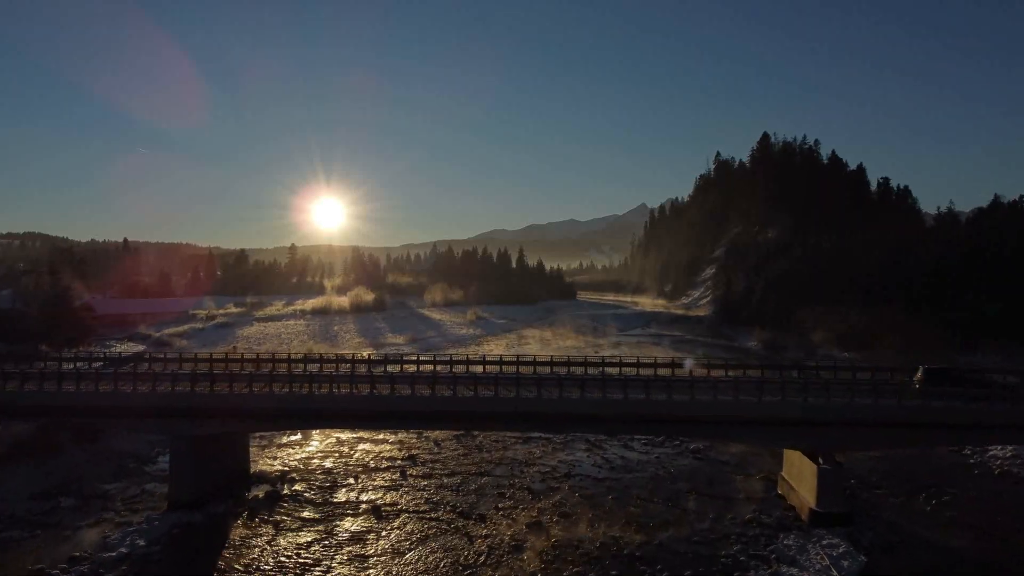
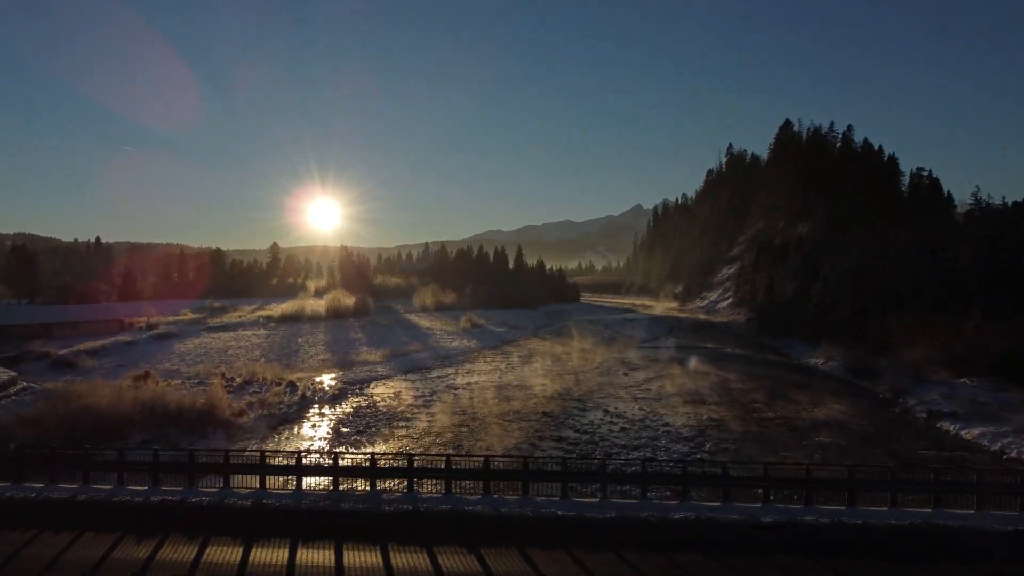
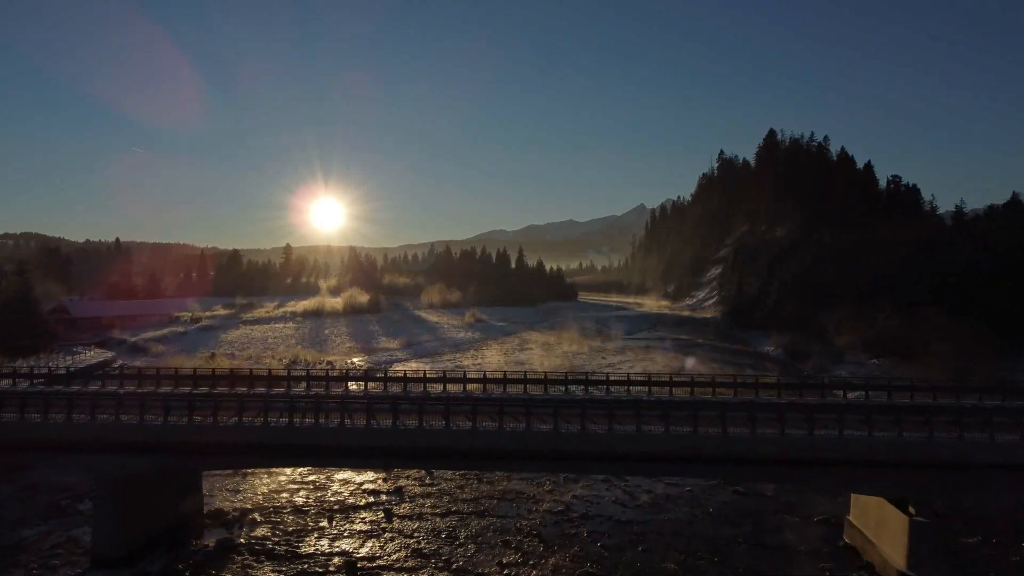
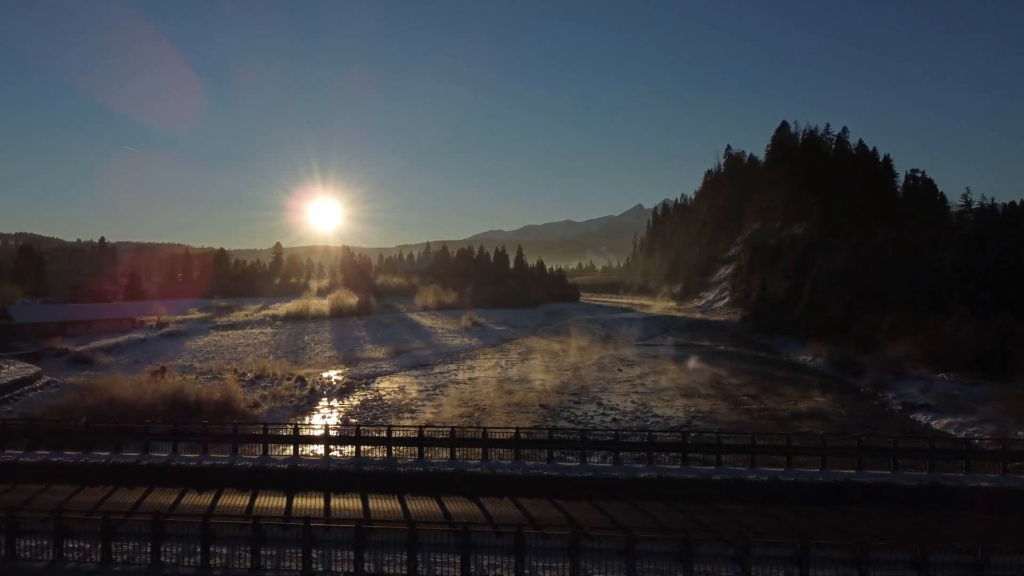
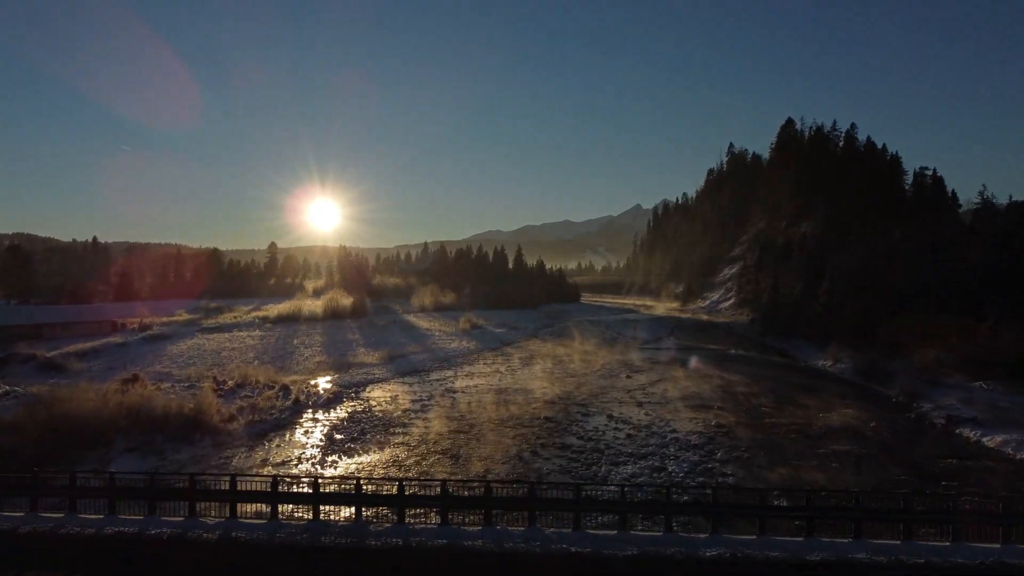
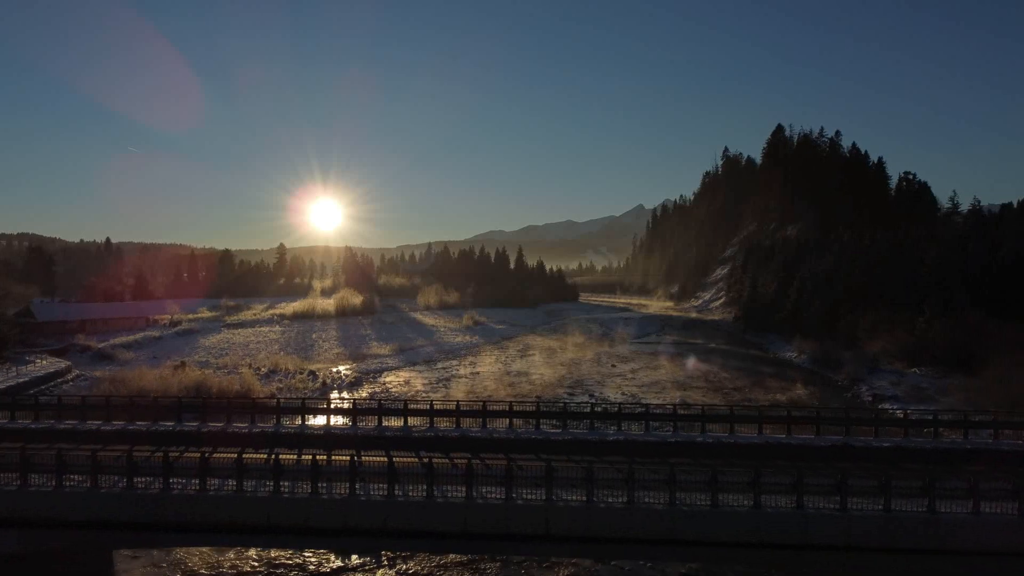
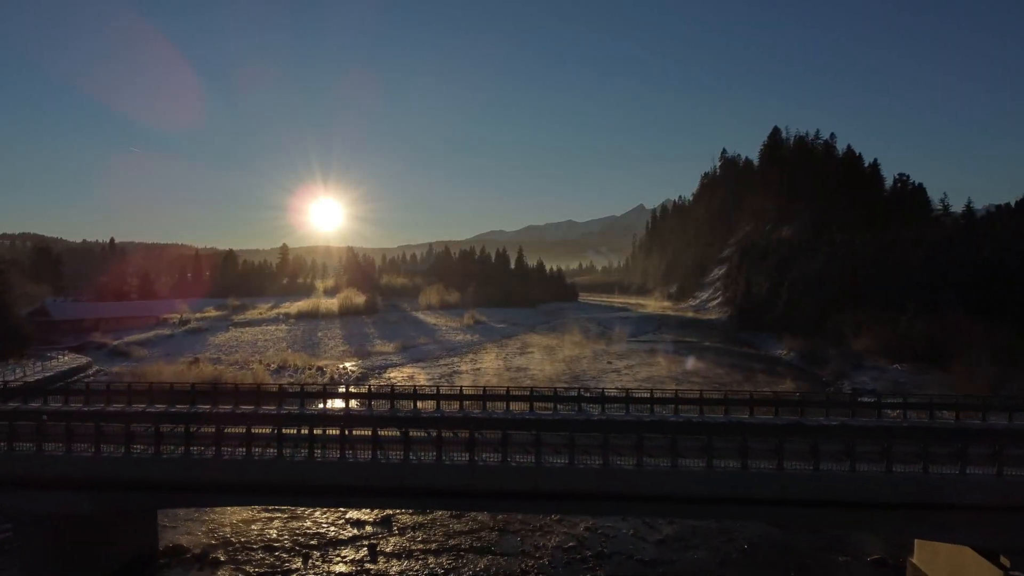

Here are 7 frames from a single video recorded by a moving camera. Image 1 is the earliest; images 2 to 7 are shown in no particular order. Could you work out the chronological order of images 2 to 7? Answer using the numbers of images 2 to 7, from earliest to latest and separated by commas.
3, 7, 6, 4, 2, 5
